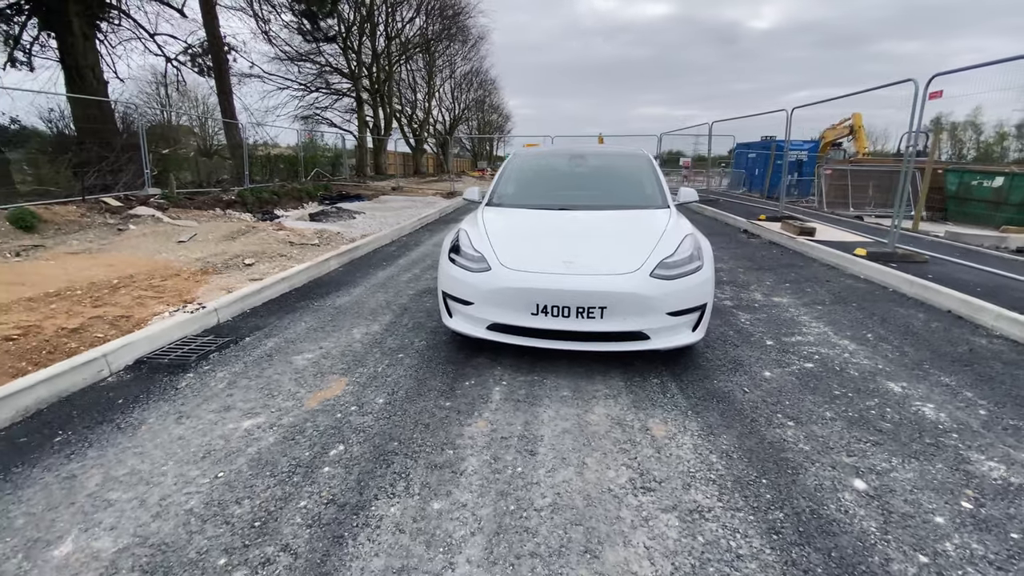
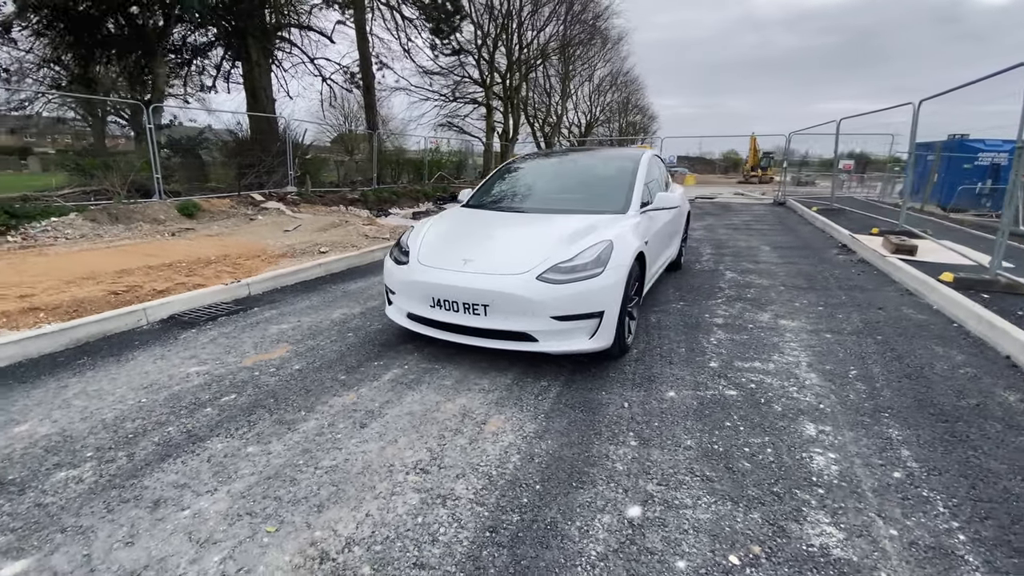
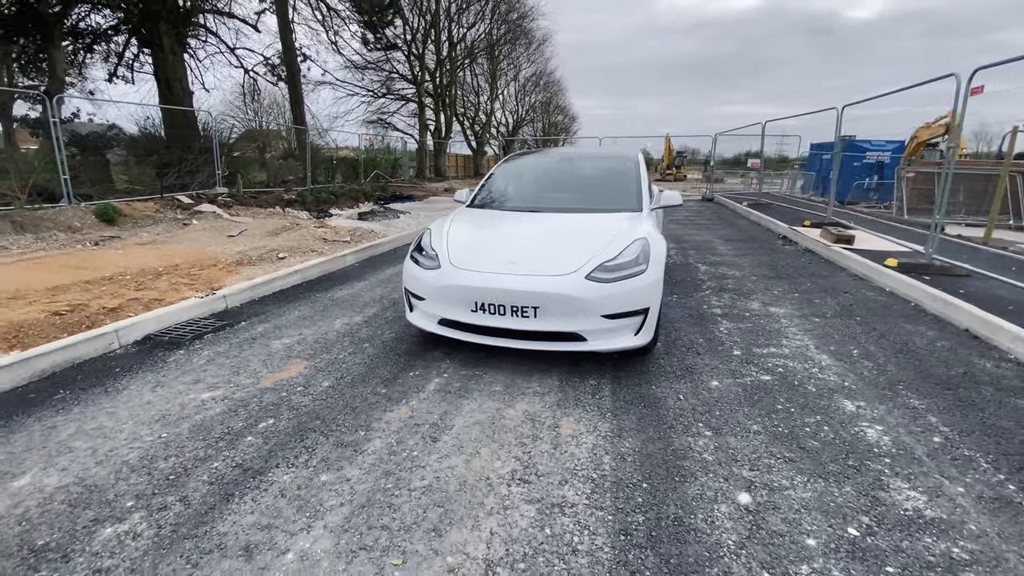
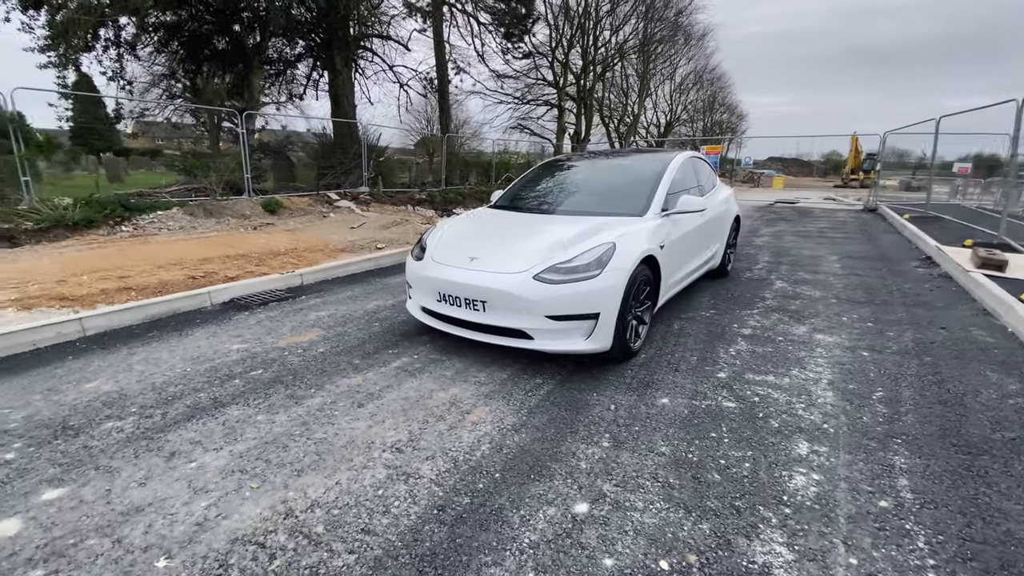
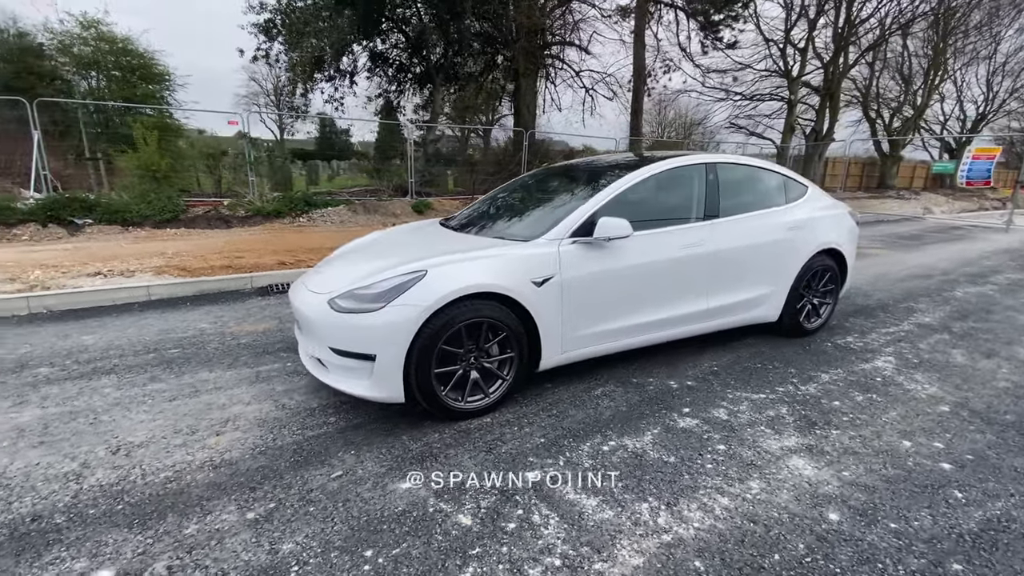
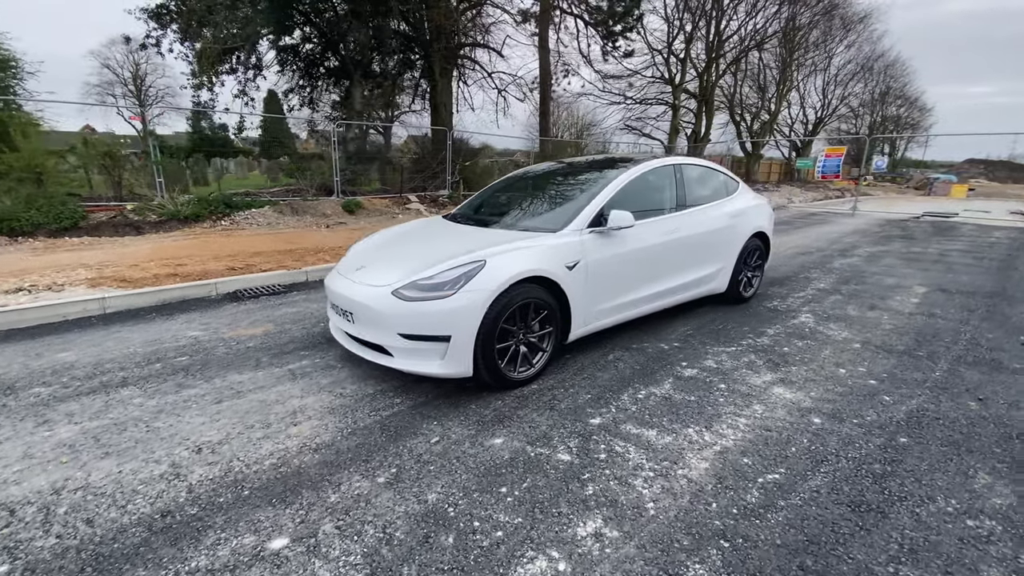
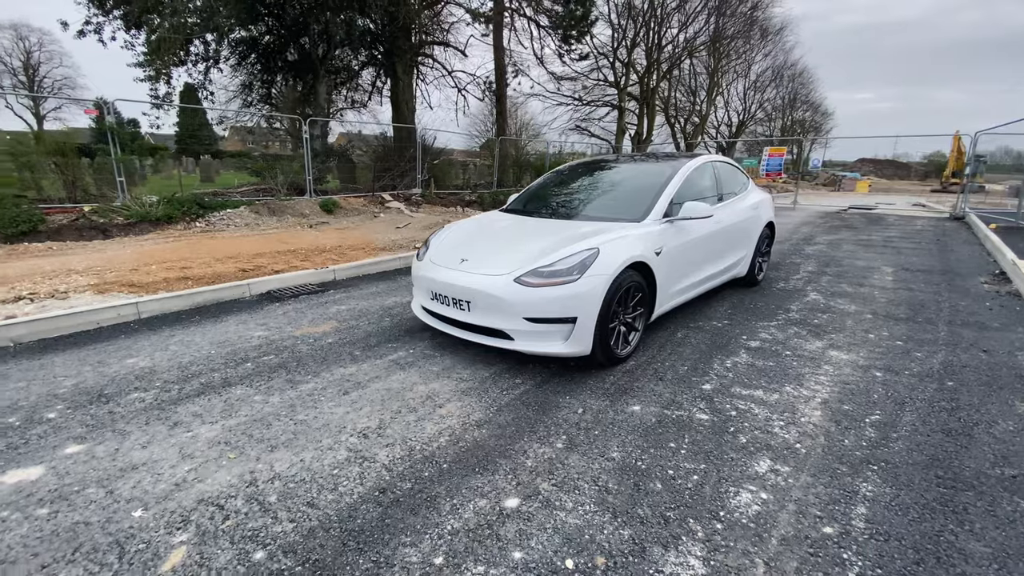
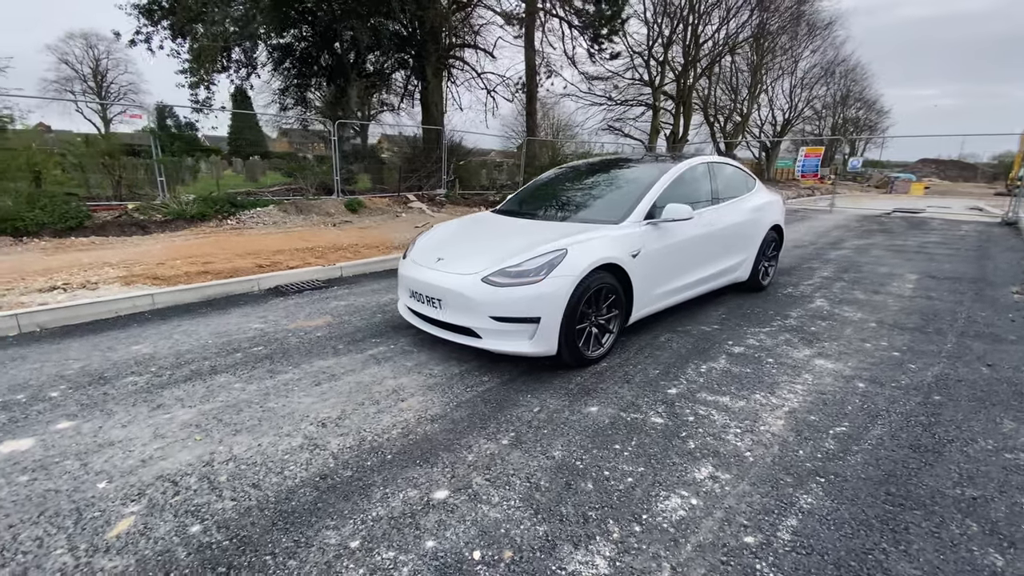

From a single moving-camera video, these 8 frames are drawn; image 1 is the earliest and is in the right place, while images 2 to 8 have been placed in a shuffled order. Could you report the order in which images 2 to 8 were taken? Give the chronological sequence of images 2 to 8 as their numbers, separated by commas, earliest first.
3, 2, 4, 7, 8, 6, 5
